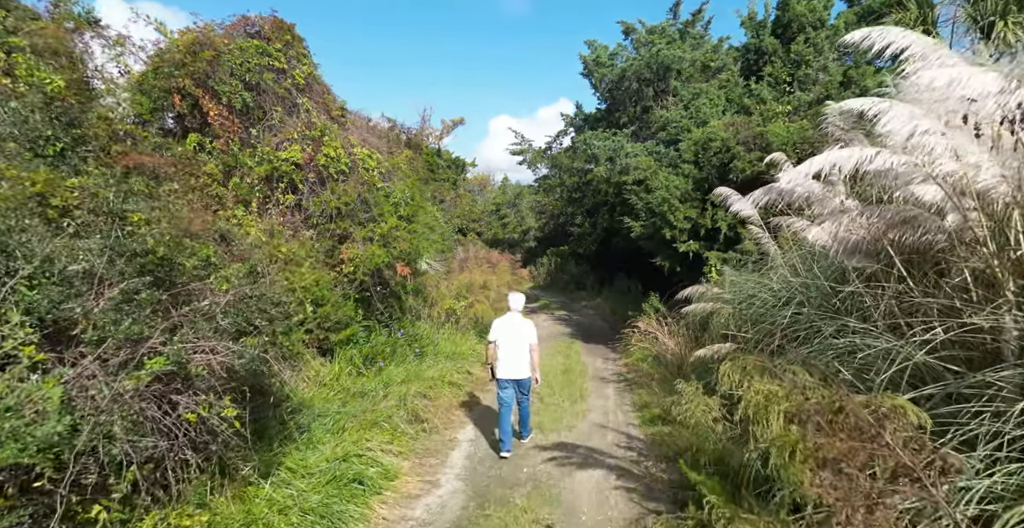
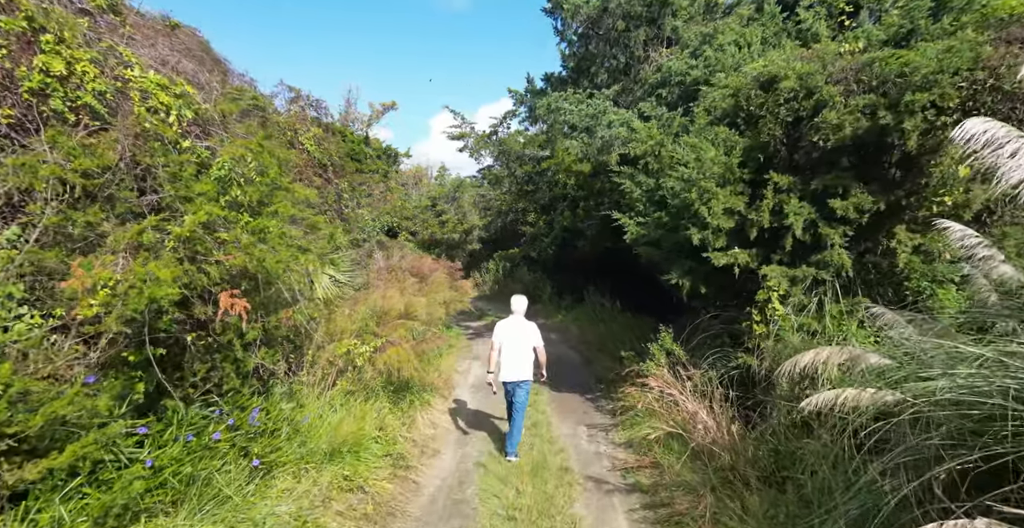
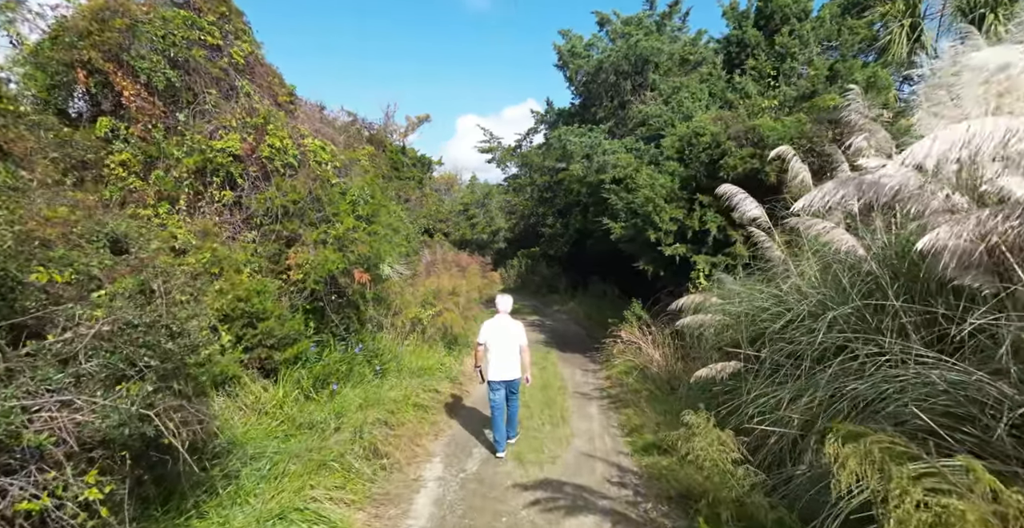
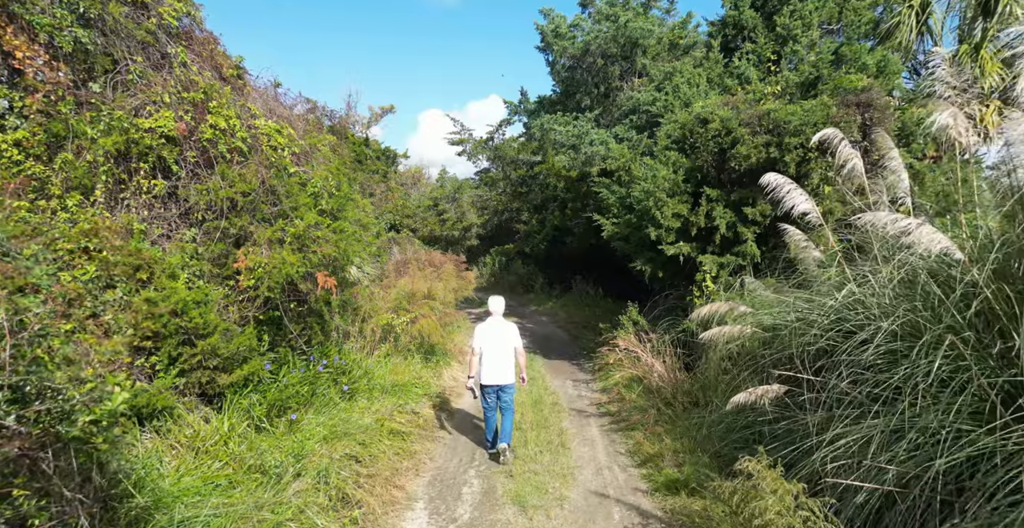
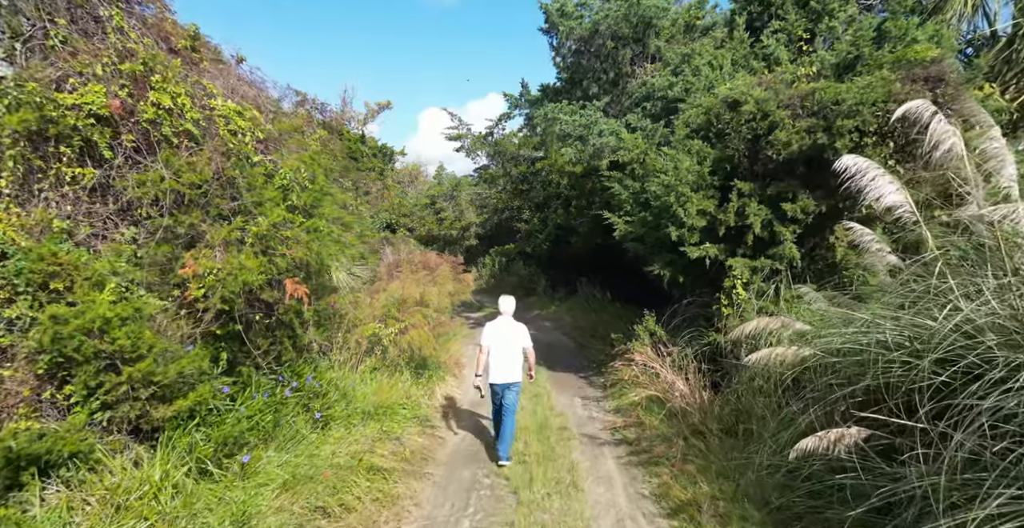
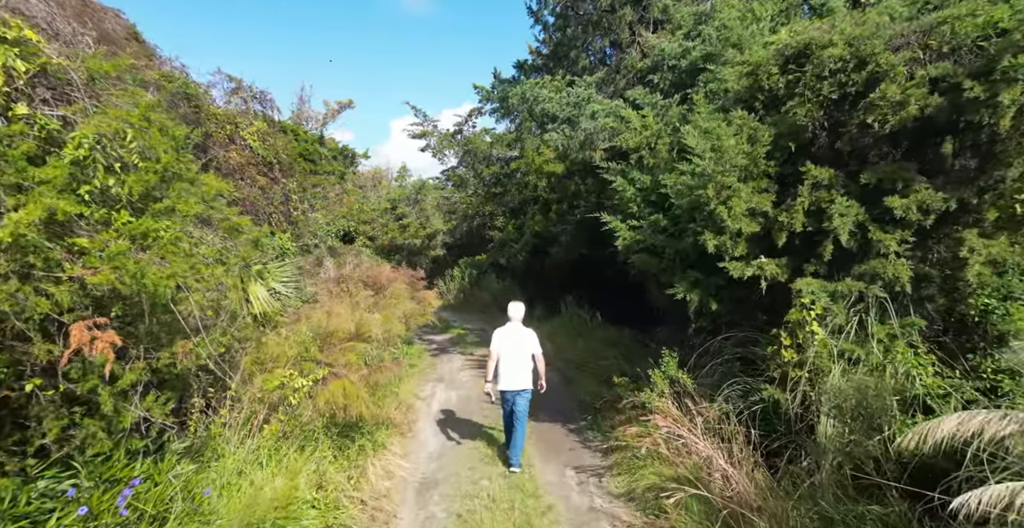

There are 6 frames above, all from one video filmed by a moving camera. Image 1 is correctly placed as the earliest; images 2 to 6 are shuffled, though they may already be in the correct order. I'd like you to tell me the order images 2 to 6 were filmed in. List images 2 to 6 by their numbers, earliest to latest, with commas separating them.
3, 4, 5, 2, 6
